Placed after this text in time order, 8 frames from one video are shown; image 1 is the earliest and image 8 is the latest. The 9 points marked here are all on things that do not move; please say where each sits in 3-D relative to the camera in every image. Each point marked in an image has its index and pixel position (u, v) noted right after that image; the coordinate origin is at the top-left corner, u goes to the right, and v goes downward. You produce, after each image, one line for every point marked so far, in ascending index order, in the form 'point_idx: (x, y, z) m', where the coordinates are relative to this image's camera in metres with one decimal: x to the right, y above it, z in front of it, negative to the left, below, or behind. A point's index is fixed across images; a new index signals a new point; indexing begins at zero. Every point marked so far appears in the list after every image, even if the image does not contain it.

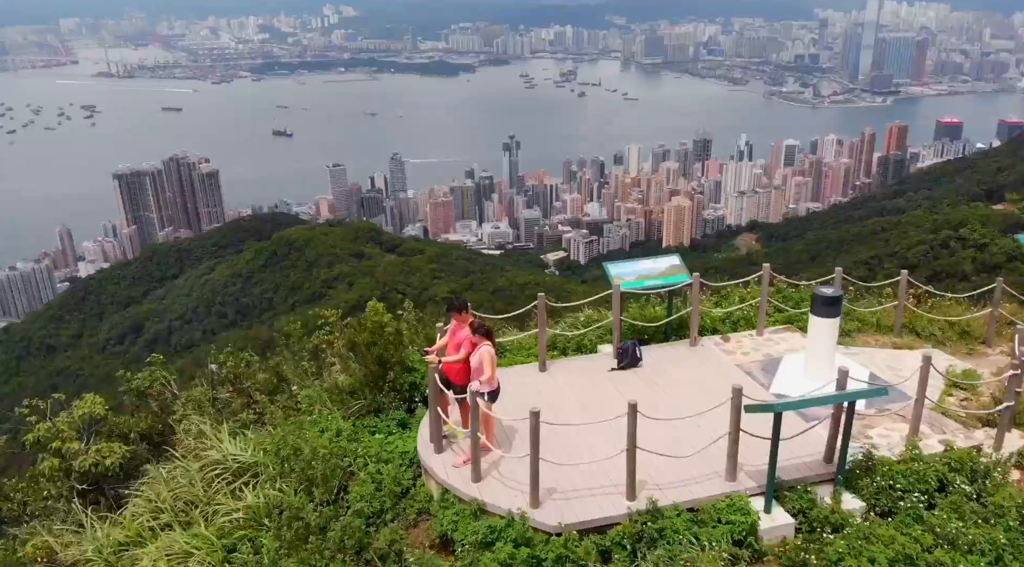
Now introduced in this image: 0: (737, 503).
0: (+1.0, -1.1, +3.7) m
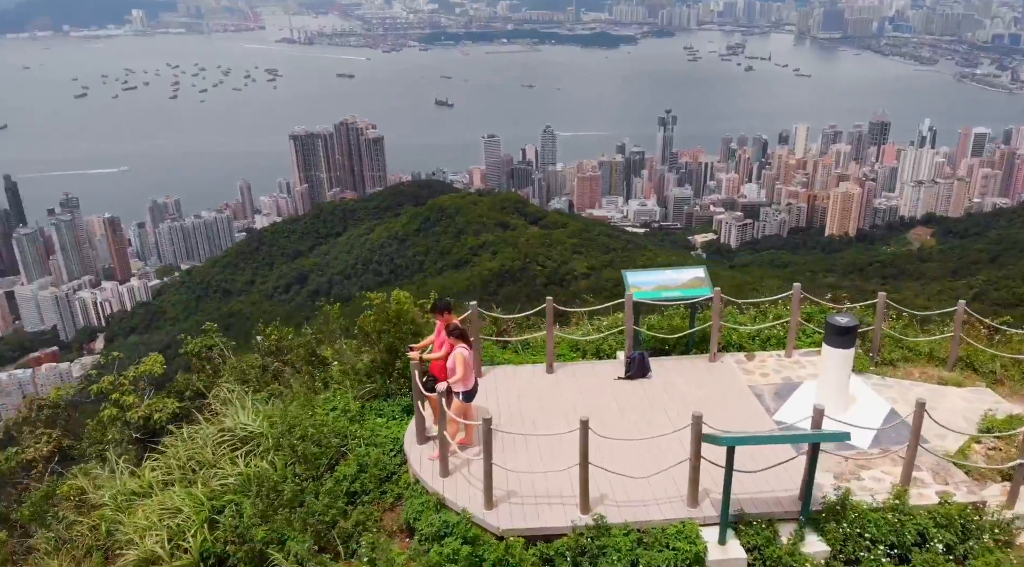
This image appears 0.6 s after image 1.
0: (+0.8, -1.2, +3.6) m
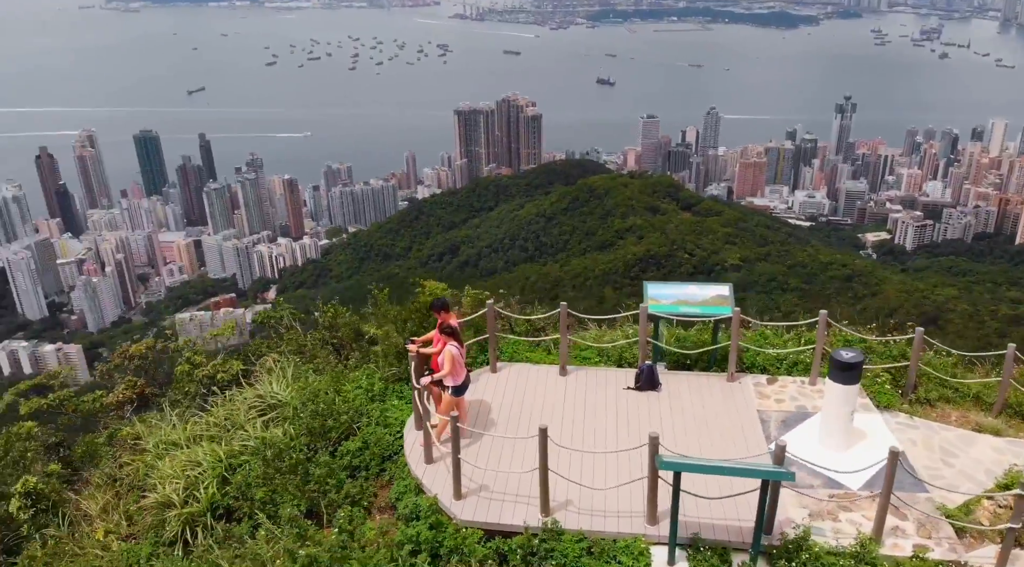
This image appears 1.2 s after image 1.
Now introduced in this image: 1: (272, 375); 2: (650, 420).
0: (+0.6, -1.3, +3.7) m
1: (-1.7, -0.6, +5.5) m
2: (+0.8, -0.8, +4.7) m
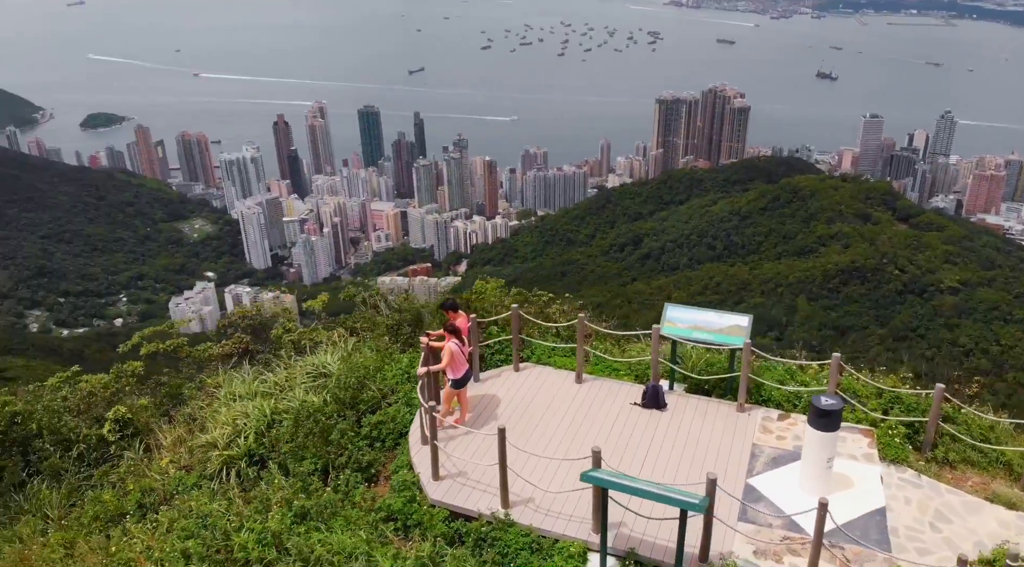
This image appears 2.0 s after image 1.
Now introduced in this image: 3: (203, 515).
0: (+0.3, -1.4, +4.0) m
1: (-1.4, -0.5, +6.2) m
2: (+0.8, -0.9, +4.9) m
3: (-1.9, -1.4, +4.7) m
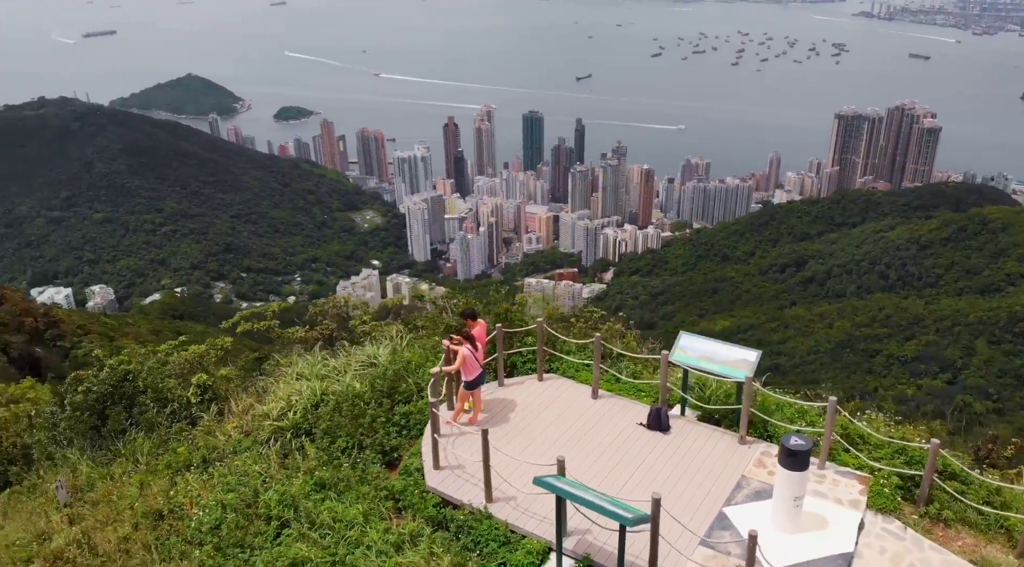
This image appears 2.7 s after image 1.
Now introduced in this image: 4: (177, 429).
0: (+0.1, -1.5, +4.4) m
1: (-1.1, -0.5, +6.9) m
2: (+0.8, -1.1, +5.2) m
3: (-1.9, -1.3, +5.5) m
4: (-2.9, -1.2, +6.6) m
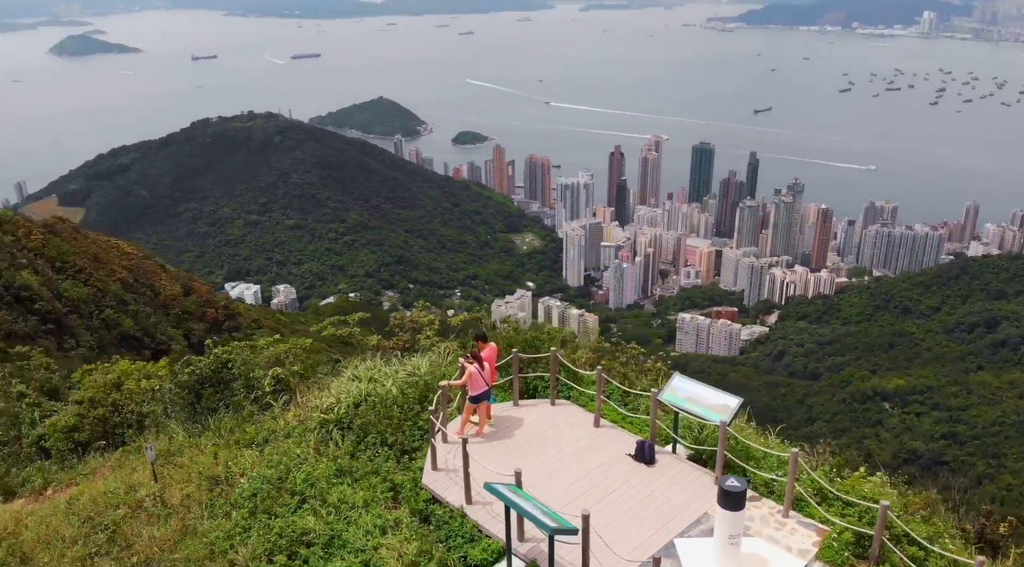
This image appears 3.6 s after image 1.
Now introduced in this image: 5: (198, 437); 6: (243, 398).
0: (-0.1, -1.7, +5.0) m
1: (-0.8, -0.7, +7.7) m
2: (+0.8, -1.4, +5.6) m
3: (-1.8, -1.4, +6.4) m
4: (-2.6, -1.3, +7.8) m
5: (-3.1, -1.5, +7.7) m
6: (-2.8, -1.2, +8.1) m
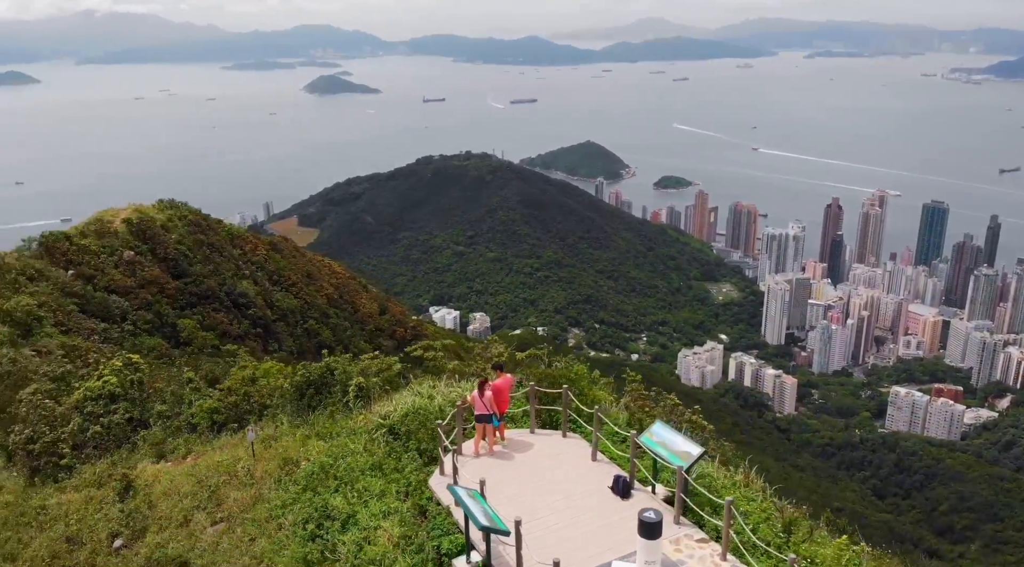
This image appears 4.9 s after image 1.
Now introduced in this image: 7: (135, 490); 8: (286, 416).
0: (-0.4, -2.0, +6.0) m
1: (-0.3, -1.1, +8.8) m
2: (+0.6, -1.8, +6.4) m
3: (-1.7, -1.6, +7.8) m
4: (-2.1, -1.6, +9.3) m
5: (-2.6, -1.7, +9.3) m
6: (-2.2, -1.5, +9.6) m
7: (-4.3, -2.4, +9.0) m
8: (-2.8, -1.7, +9.5) m
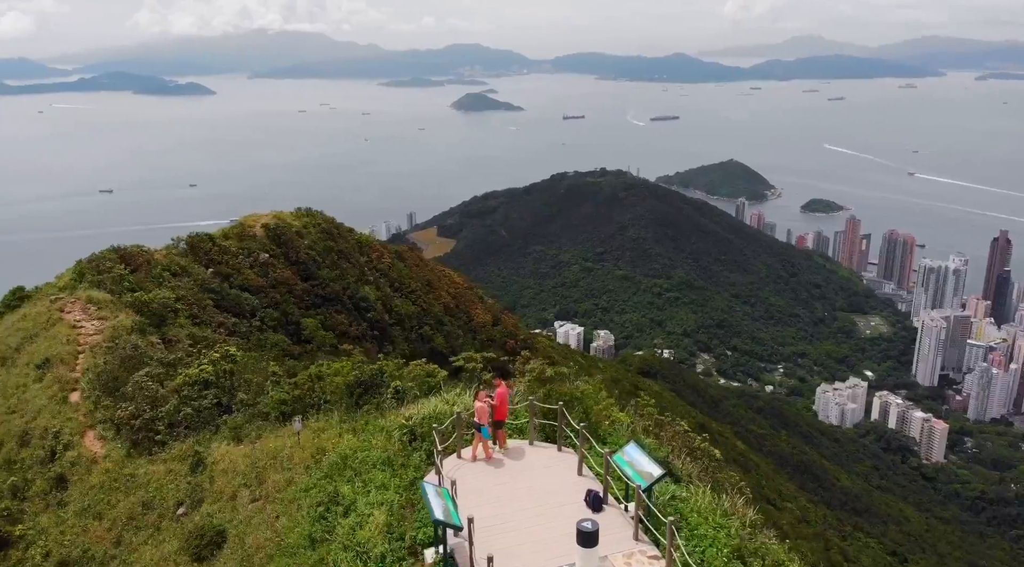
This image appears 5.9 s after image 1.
0: (-0.7, -2.1, +6.6) m
1: (0.0, -1.4, +9.4) m
2: (+0.4, -2.0, +6.9) m
3: (-1.6, -1.8, +8.7) m
4: (-1.8, -1.7, +10.2) m
5: (-2.3, -1.9, +10.3) m
6: (-1.8, -1.6, +10.5) m
7: (-4.1, -2.4, +10.2) m
8: (-2.4, -1.8, +10.6) m
